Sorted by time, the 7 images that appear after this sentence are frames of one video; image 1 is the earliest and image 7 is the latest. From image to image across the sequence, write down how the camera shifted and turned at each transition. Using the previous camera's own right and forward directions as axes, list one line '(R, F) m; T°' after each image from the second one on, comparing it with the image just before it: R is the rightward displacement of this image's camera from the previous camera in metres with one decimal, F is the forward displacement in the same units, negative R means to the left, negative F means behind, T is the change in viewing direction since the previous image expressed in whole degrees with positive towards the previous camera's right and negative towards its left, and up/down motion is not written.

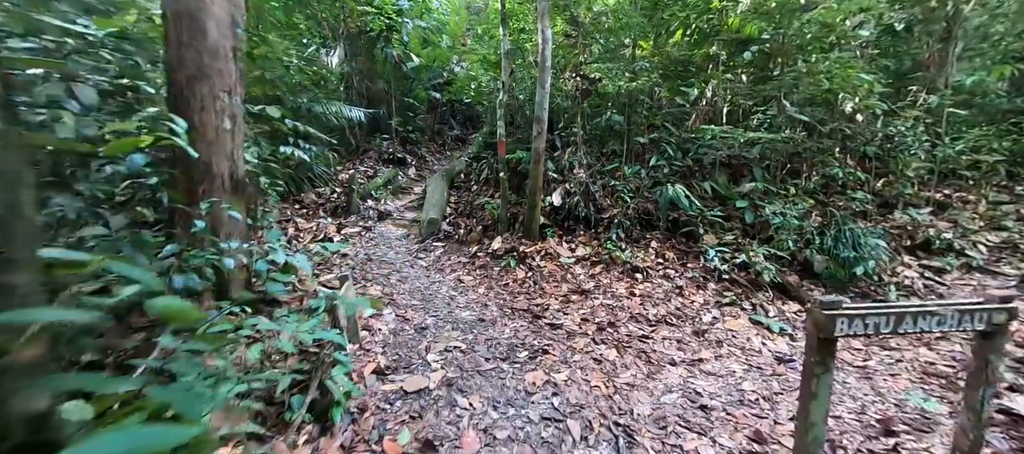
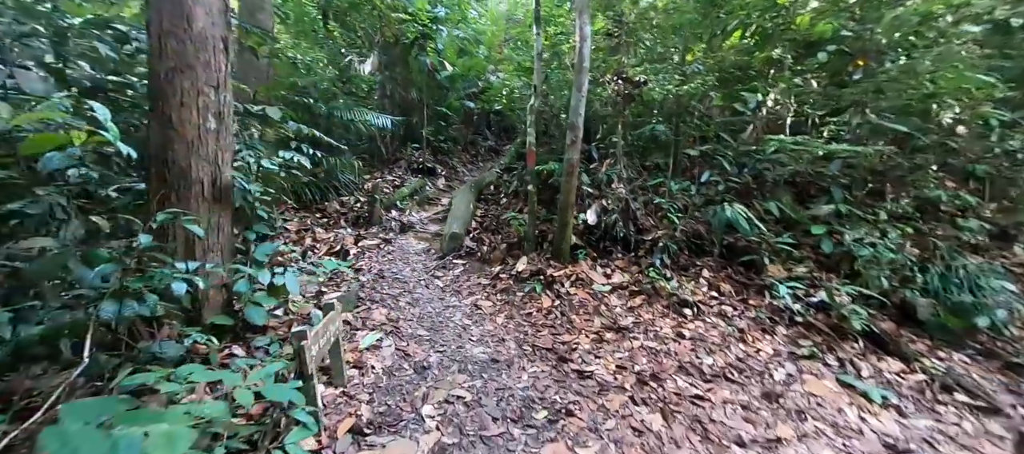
(+0.1, +0.5) m; -5°
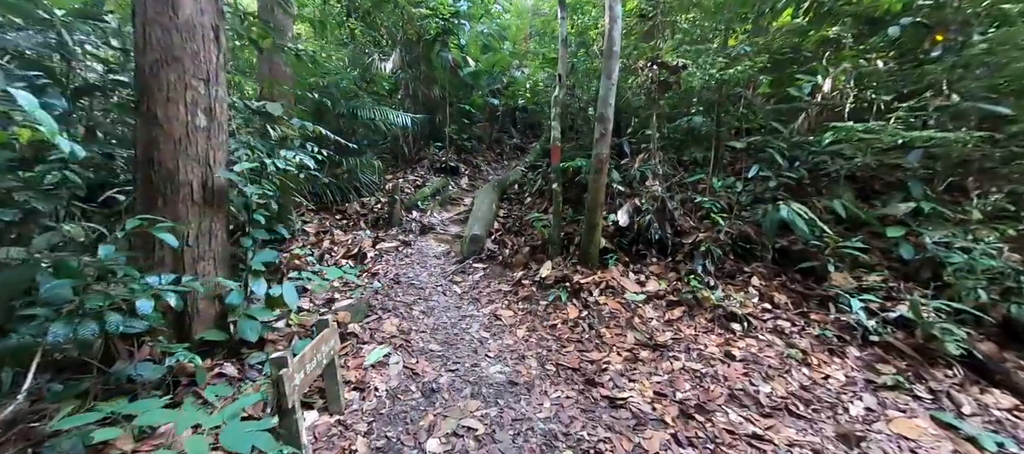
(0.0, +0.3) m; -4°
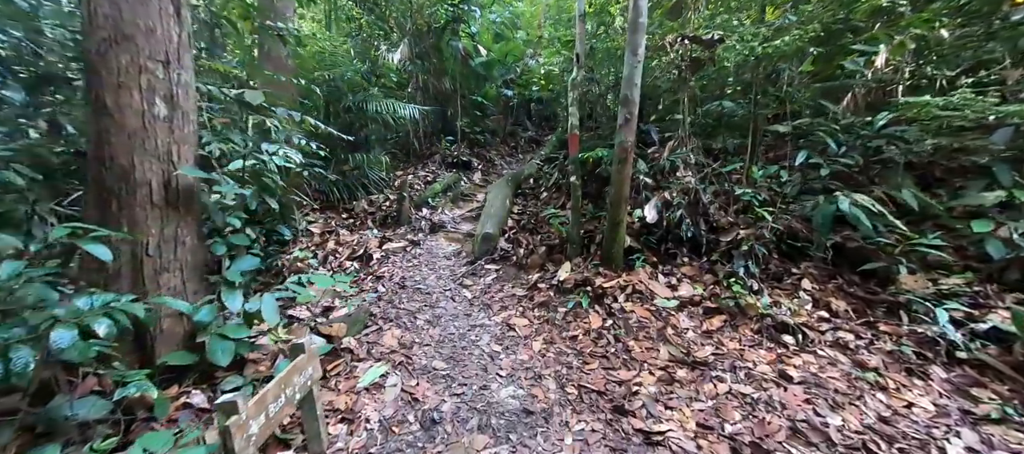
(0.0, +0.3) m; -2°
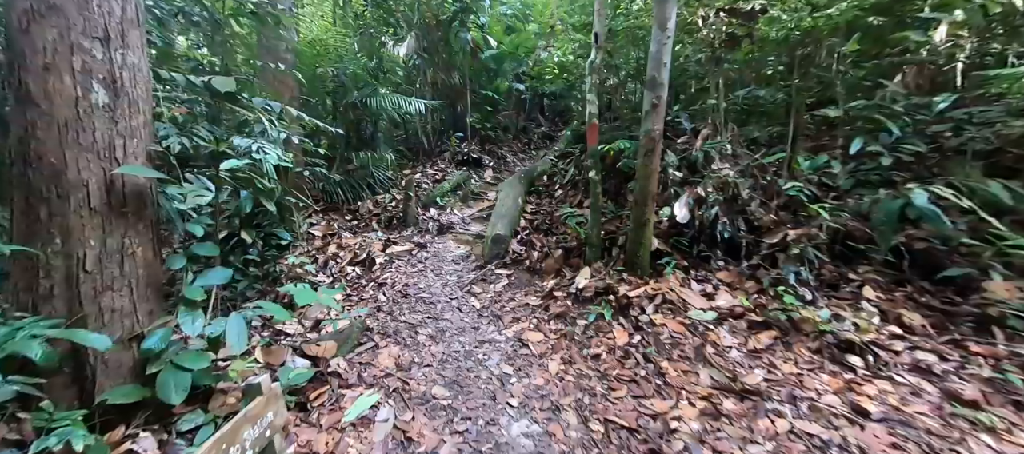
(0.0, +0.3) m; -2°
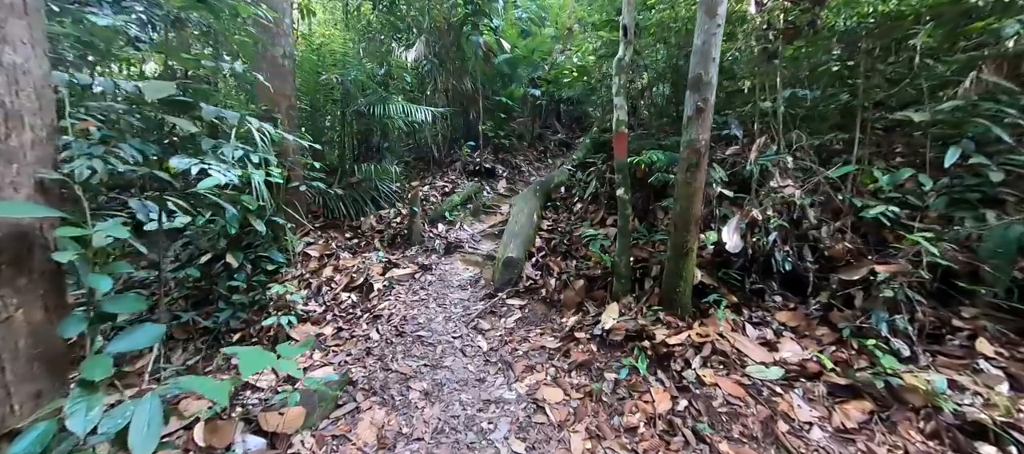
(0.0, +0.4) m; -2°
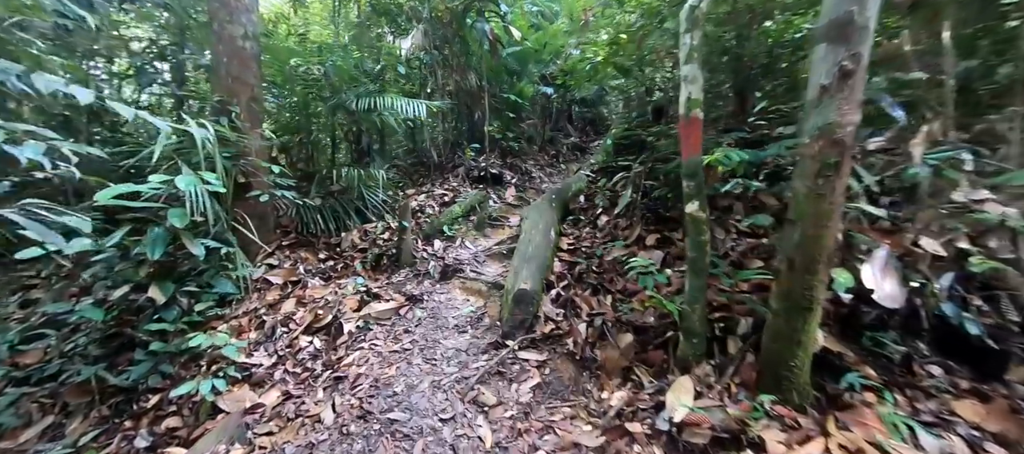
(0.0, +0.8) m; -1°
